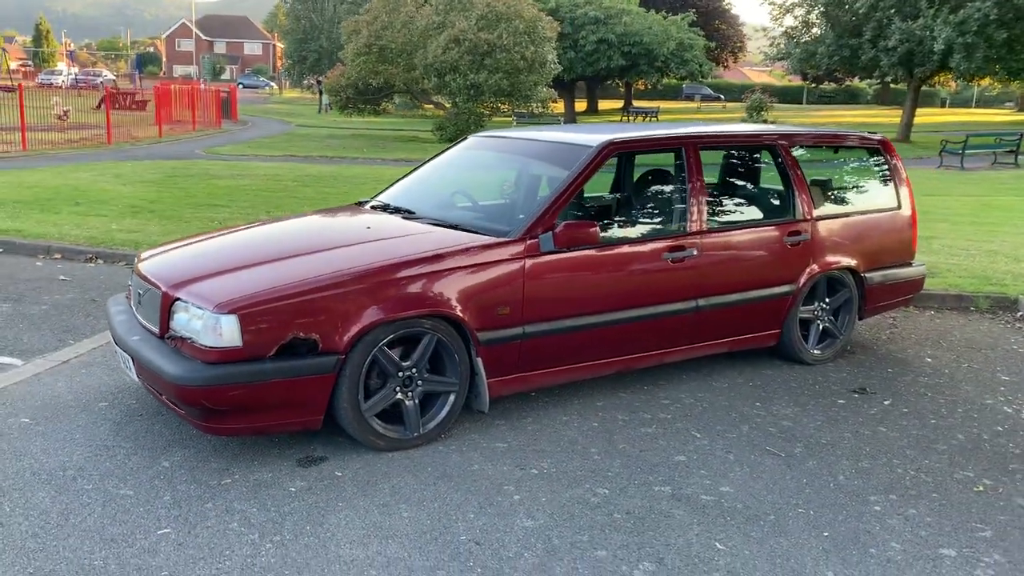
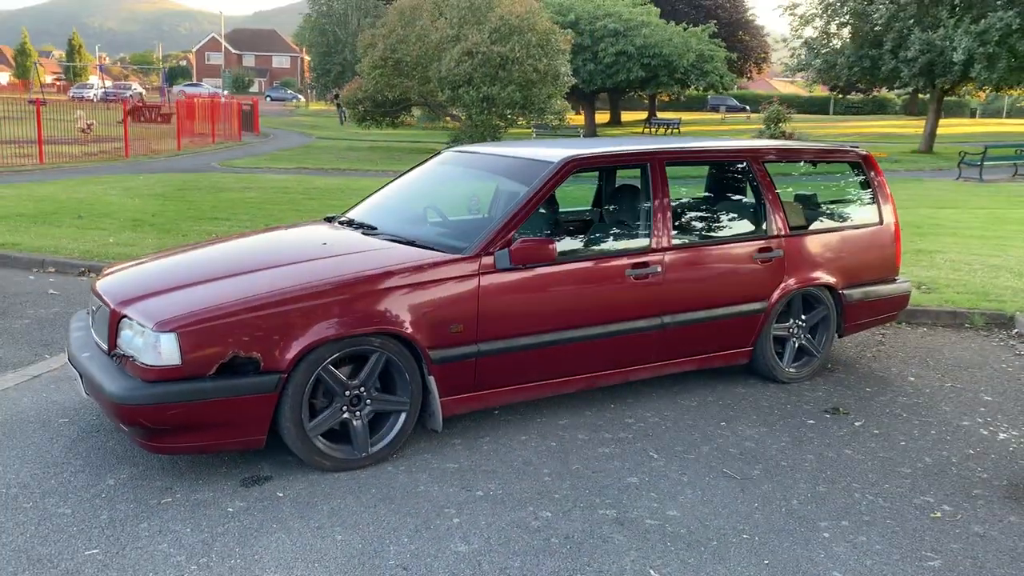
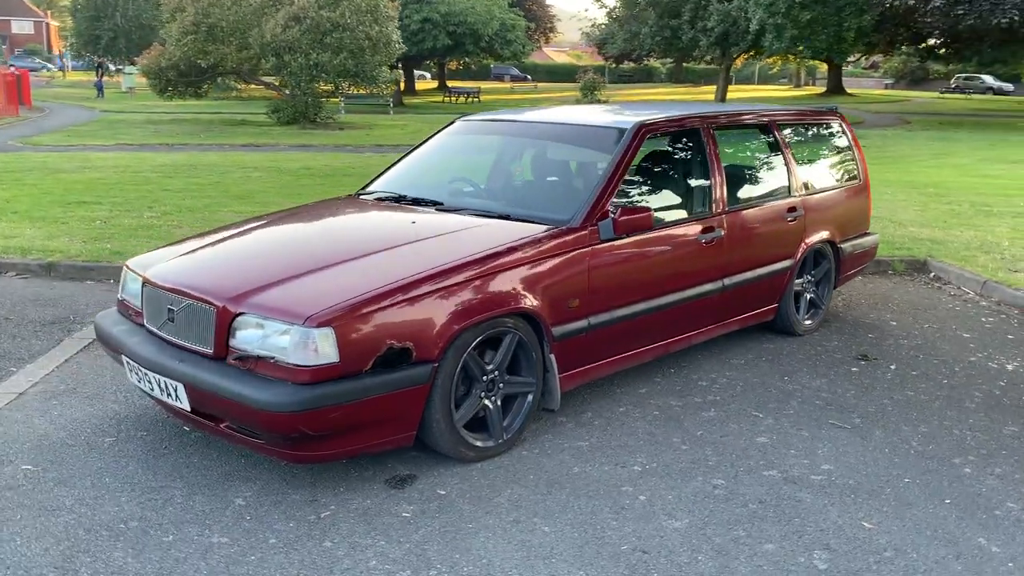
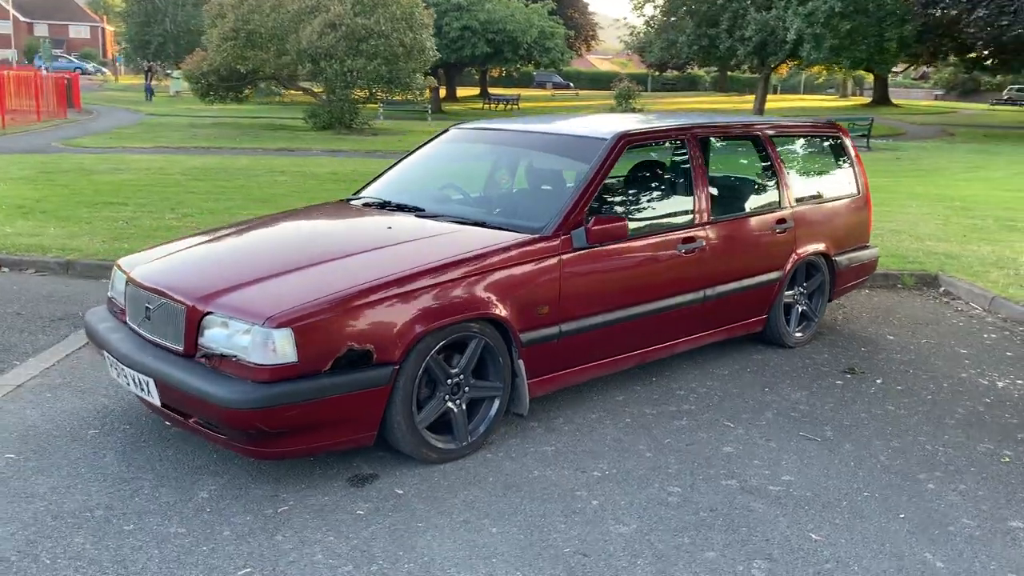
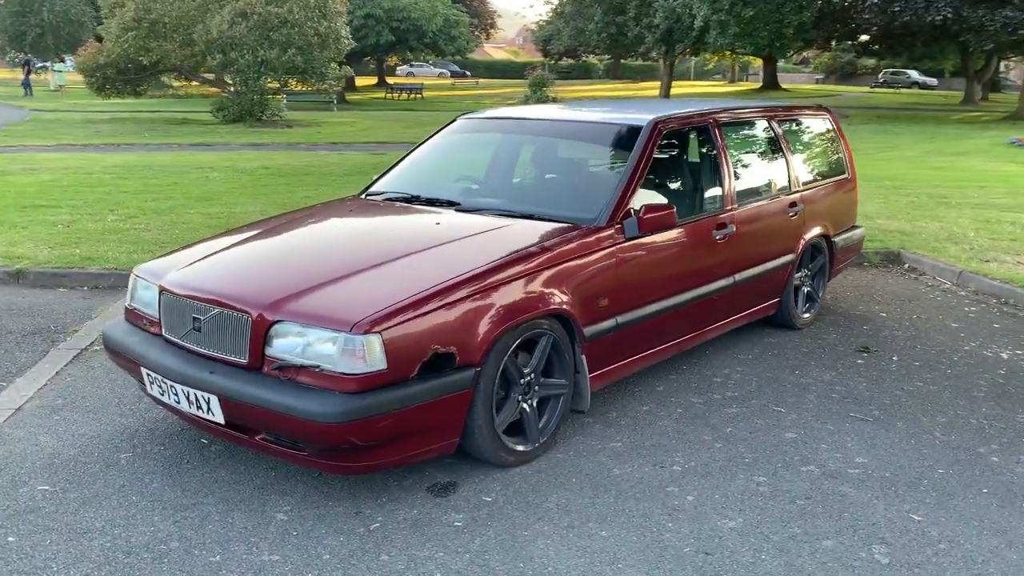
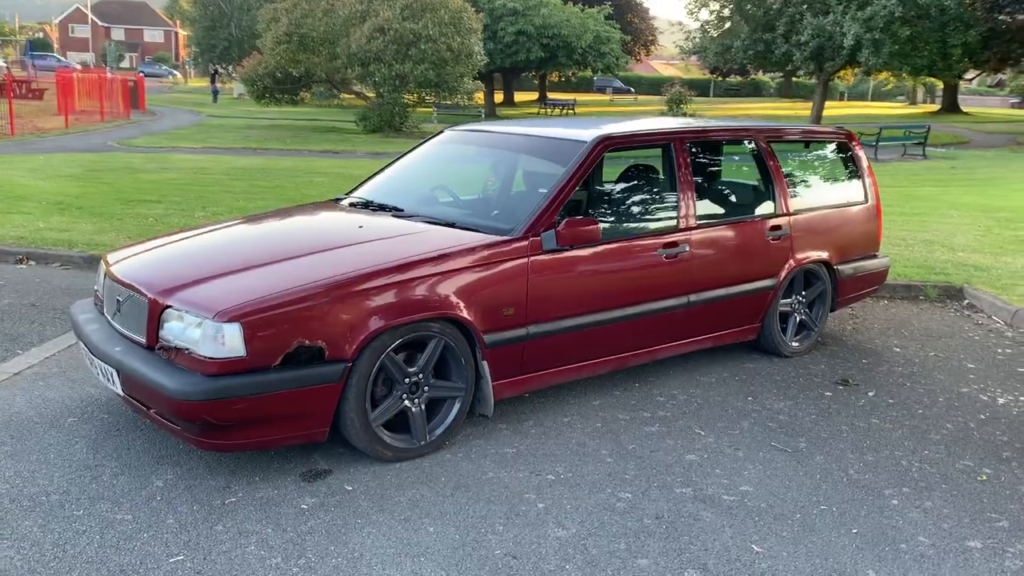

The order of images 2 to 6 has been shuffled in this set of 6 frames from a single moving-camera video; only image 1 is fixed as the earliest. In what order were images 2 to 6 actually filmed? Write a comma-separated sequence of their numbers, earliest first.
2, 6, 4, 3, 5
